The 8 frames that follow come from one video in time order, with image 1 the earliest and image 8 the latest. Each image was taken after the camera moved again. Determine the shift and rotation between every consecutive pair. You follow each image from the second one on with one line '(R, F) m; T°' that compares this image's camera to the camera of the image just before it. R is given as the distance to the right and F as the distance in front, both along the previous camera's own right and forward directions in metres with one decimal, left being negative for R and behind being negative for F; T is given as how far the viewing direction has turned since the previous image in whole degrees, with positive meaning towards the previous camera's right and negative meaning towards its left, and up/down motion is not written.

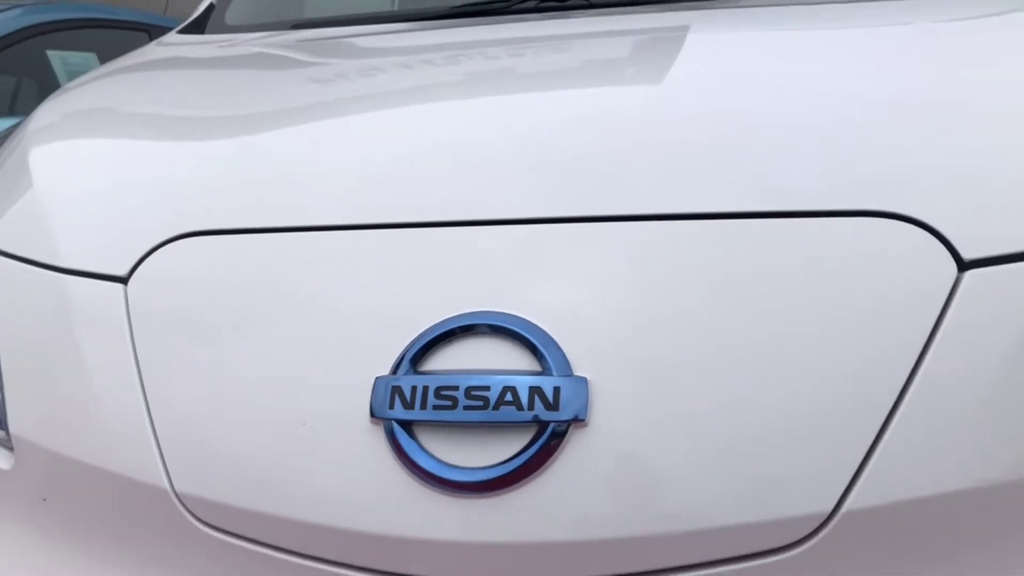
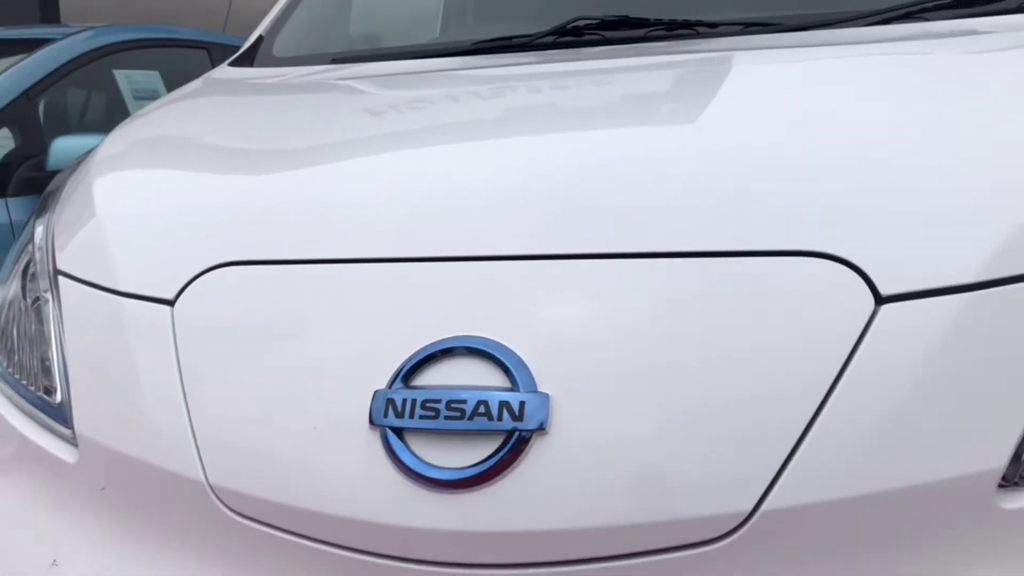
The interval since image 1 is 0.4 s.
(+0.1, -0.1) m; -3°
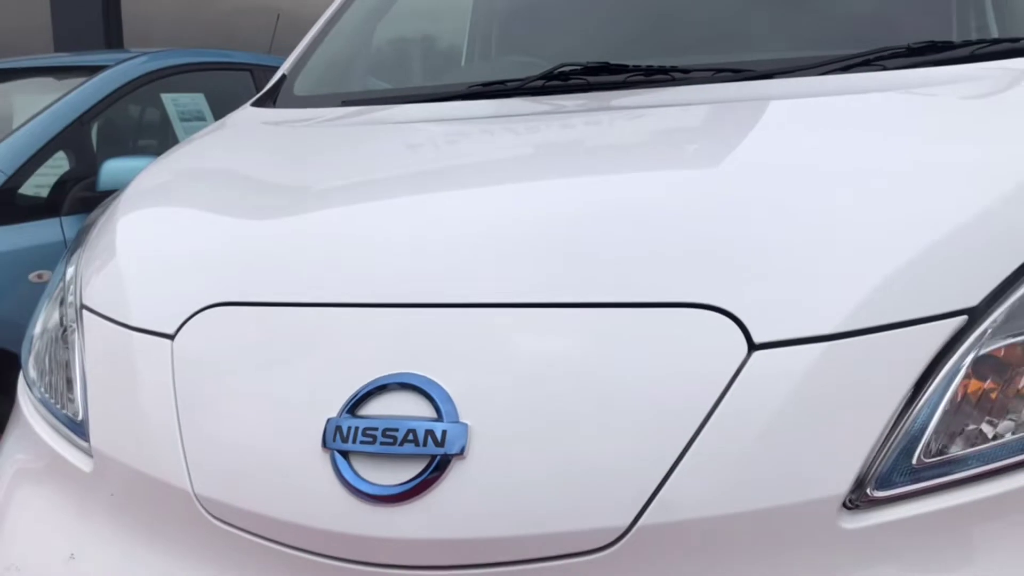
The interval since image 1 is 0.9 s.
(+0.1, -0.1) m; -3°
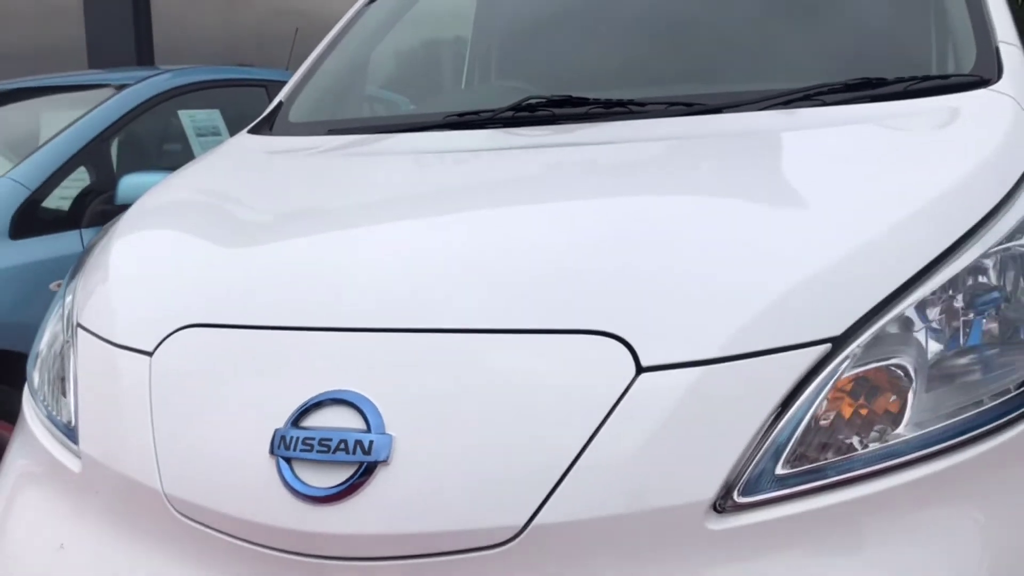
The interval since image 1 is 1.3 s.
(+0.1, -0.1) m; -2°
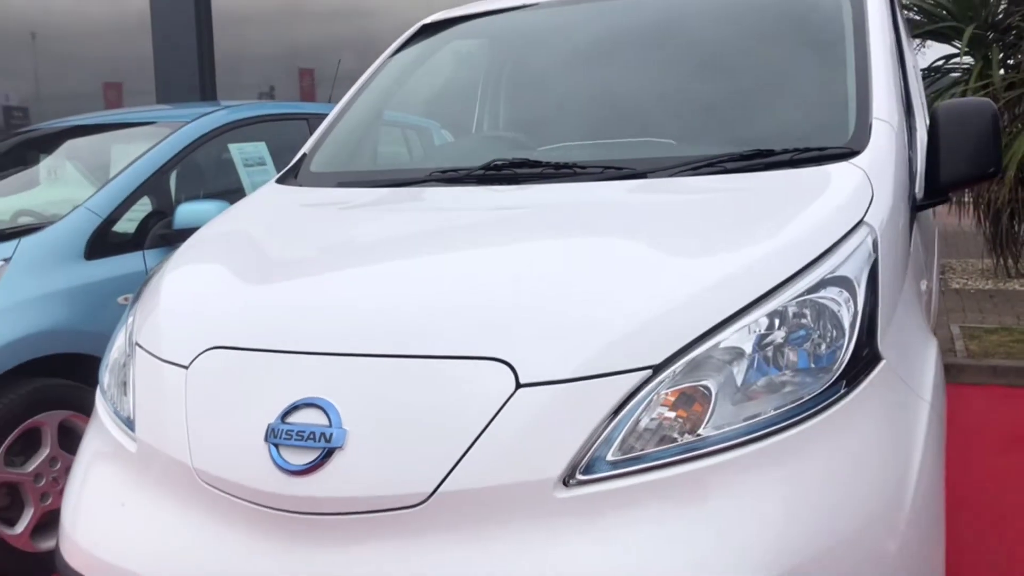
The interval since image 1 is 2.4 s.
(+0.2, -0.4) m; -4°
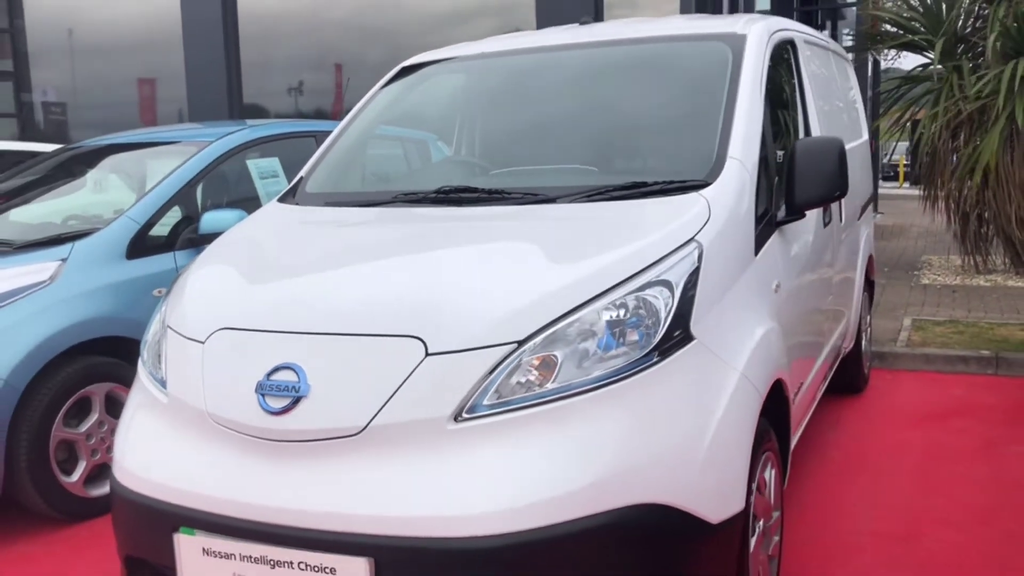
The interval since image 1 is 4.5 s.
(+0.3, -0.6) m; -2°
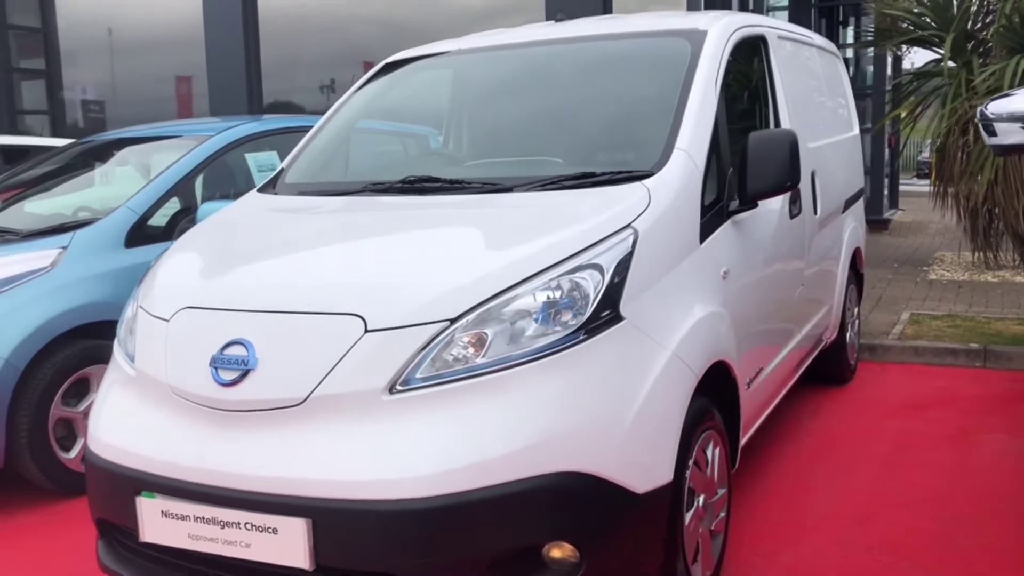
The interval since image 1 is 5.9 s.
(+0.2, -0.1) m; -2°
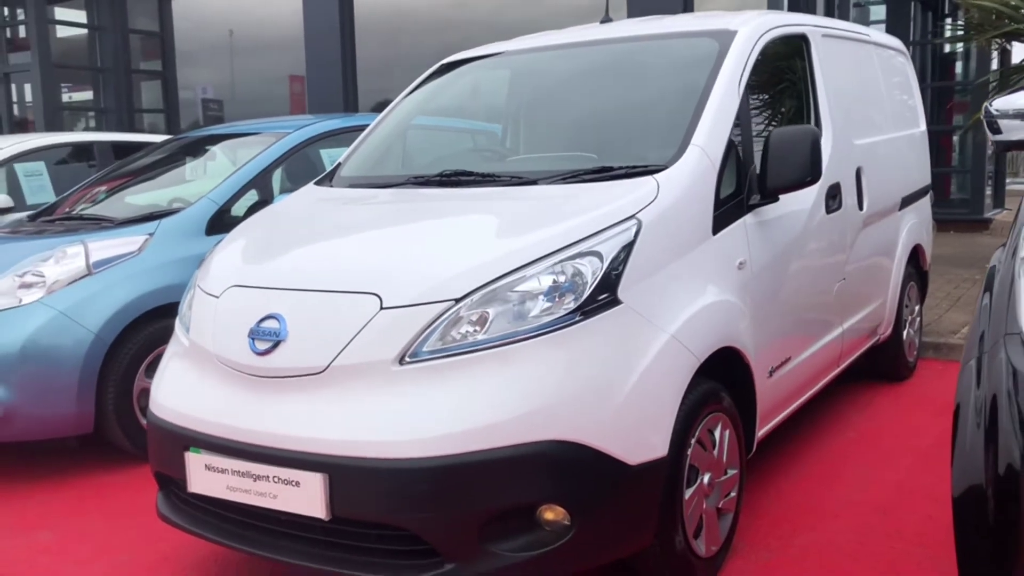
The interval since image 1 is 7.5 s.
(+0.3, -0.2) m; -6°
